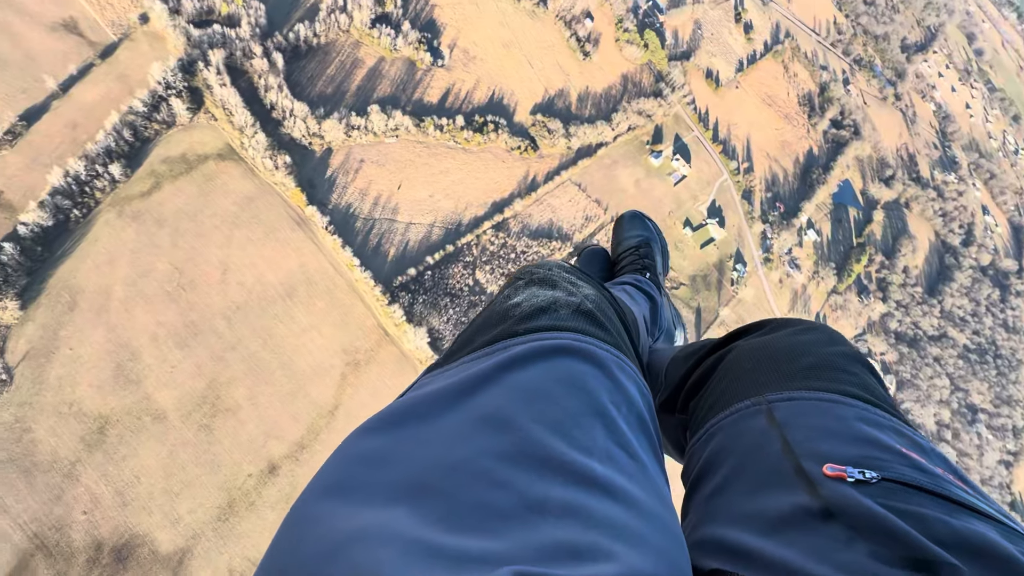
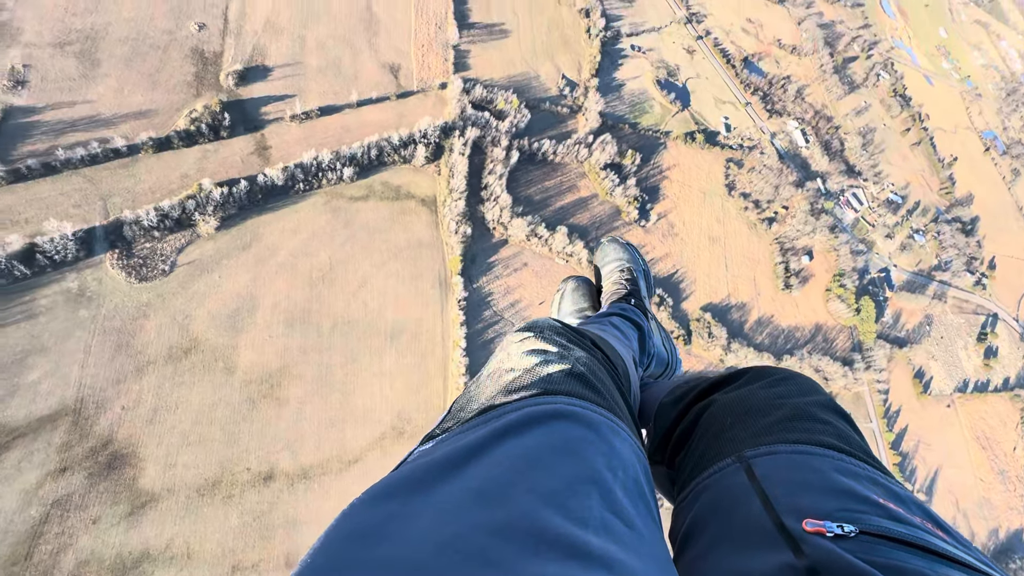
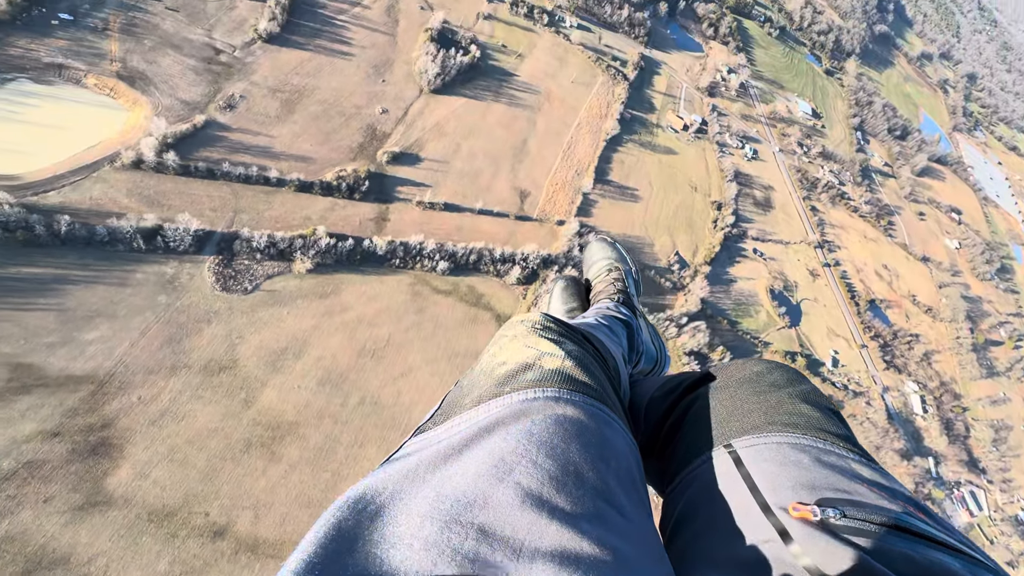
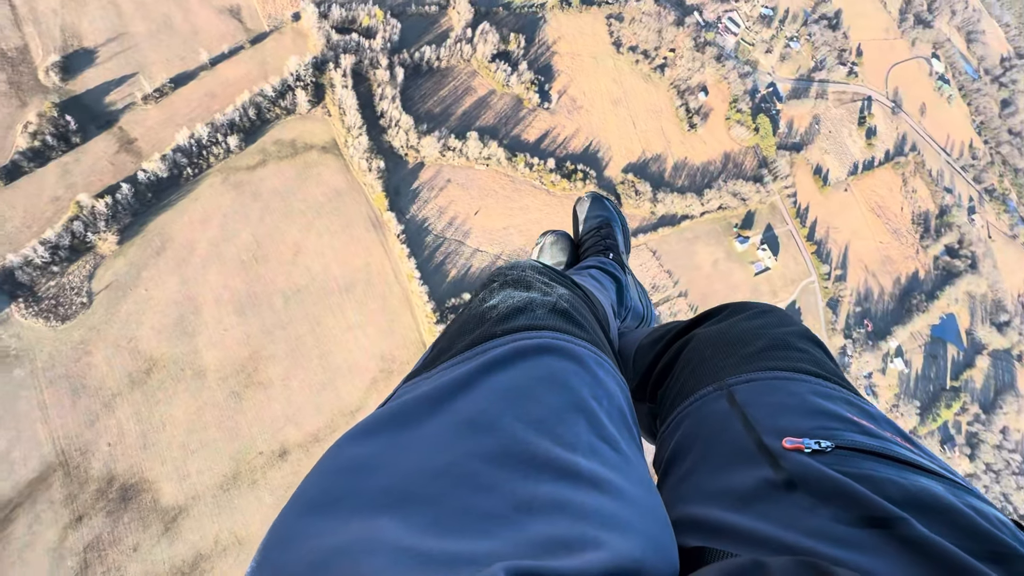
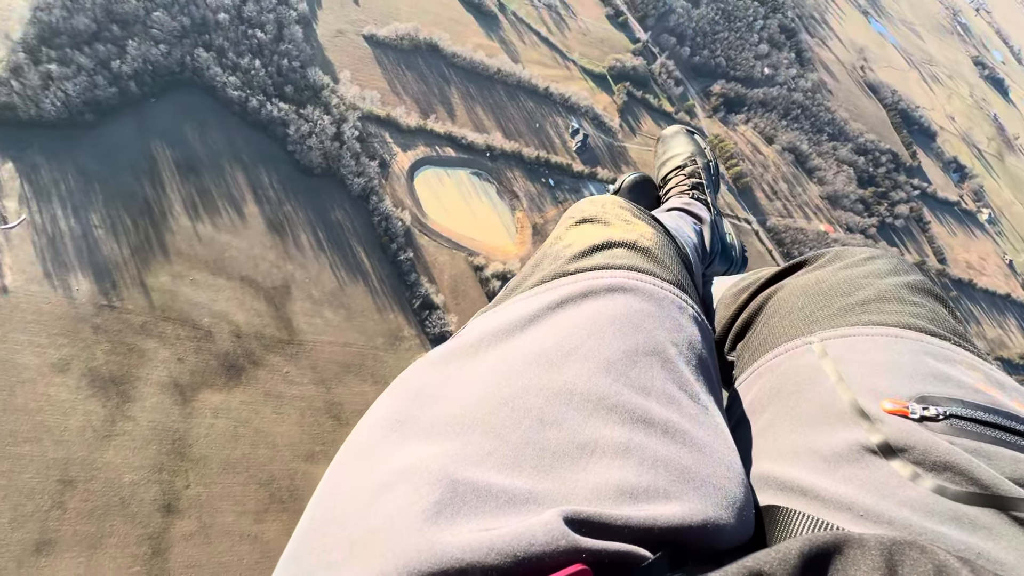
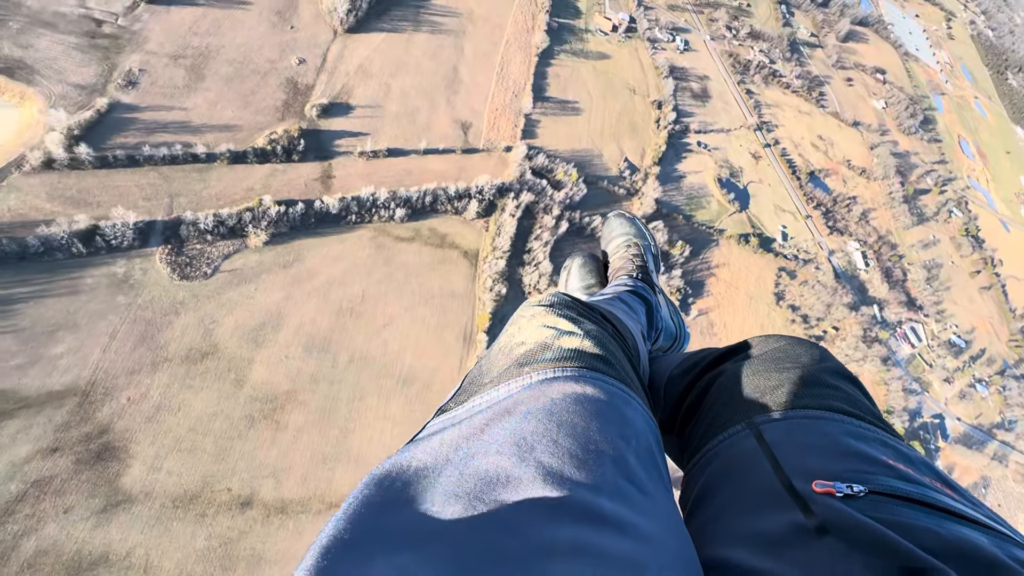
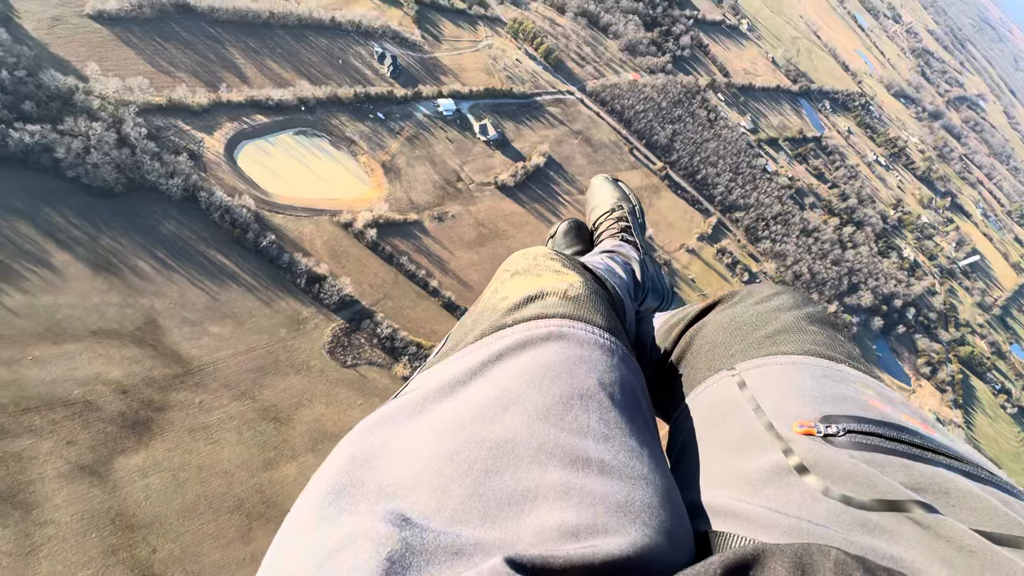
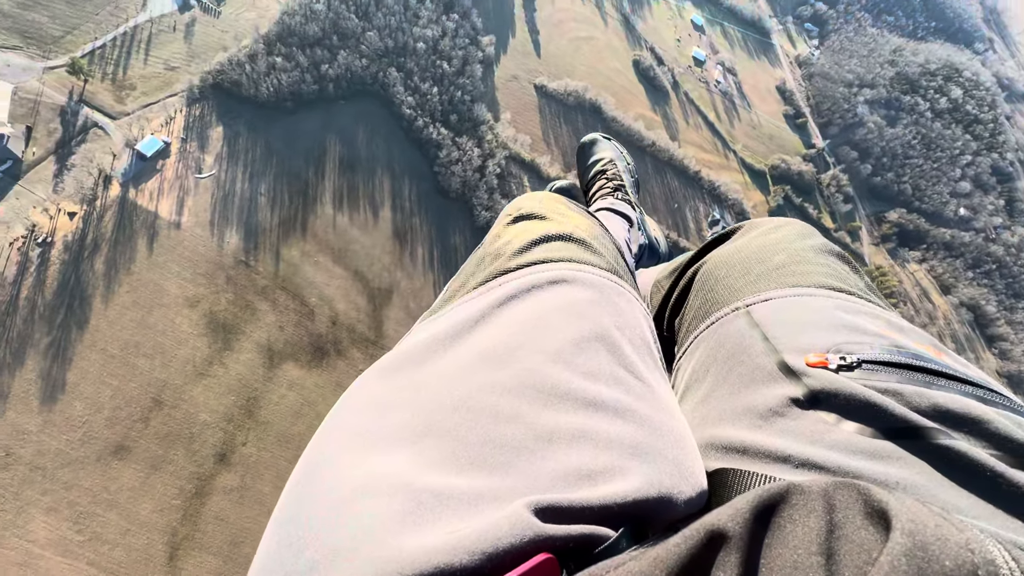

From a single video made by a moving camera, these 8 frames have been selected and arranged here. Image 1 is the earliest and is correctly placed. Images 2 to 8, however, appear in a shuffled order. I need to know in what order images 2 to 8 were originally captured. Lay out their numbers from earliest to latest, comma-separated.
4, 2, 6, 3, 7, 5, 8
